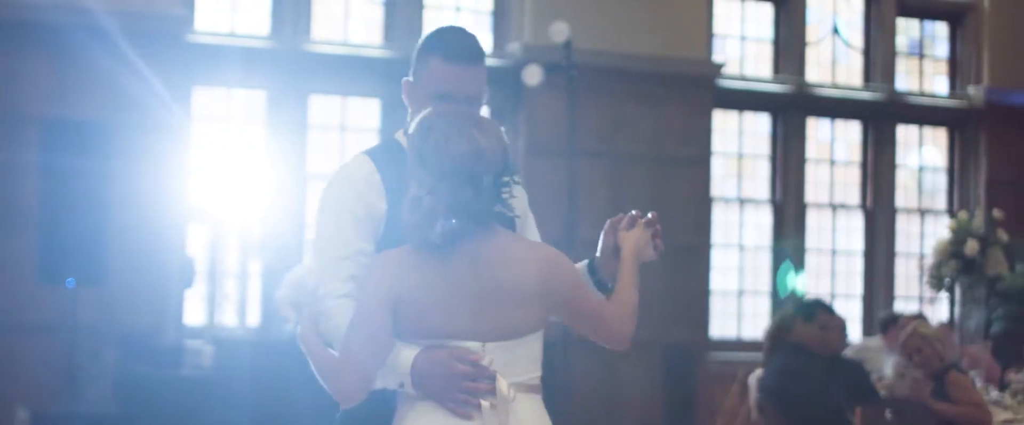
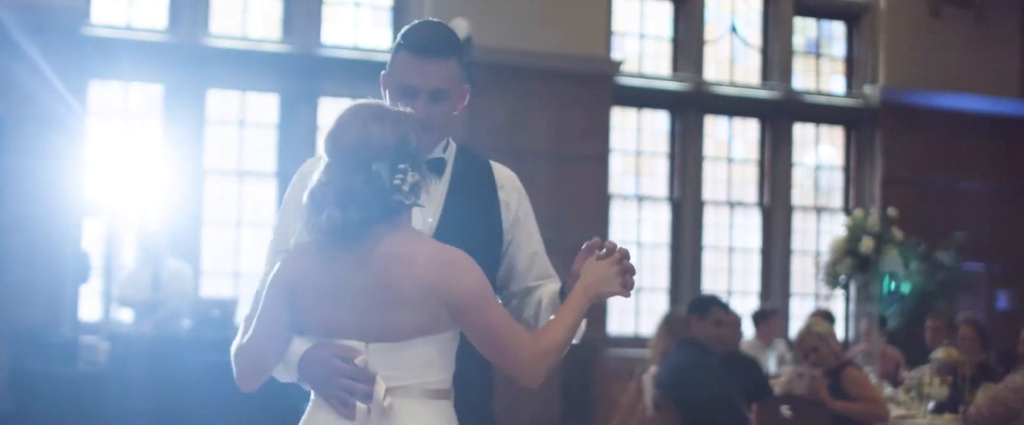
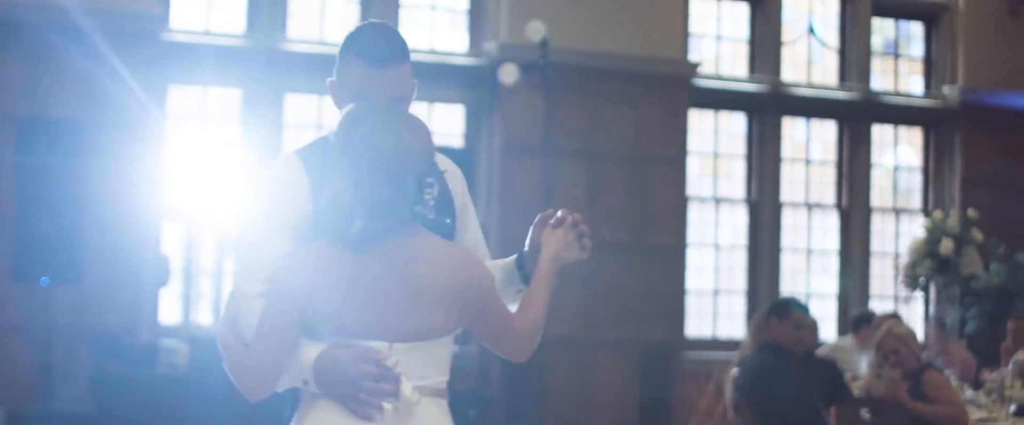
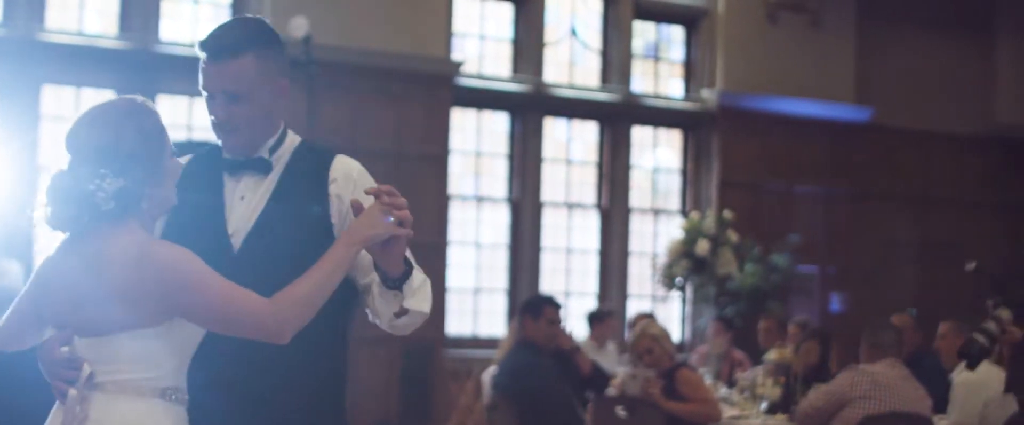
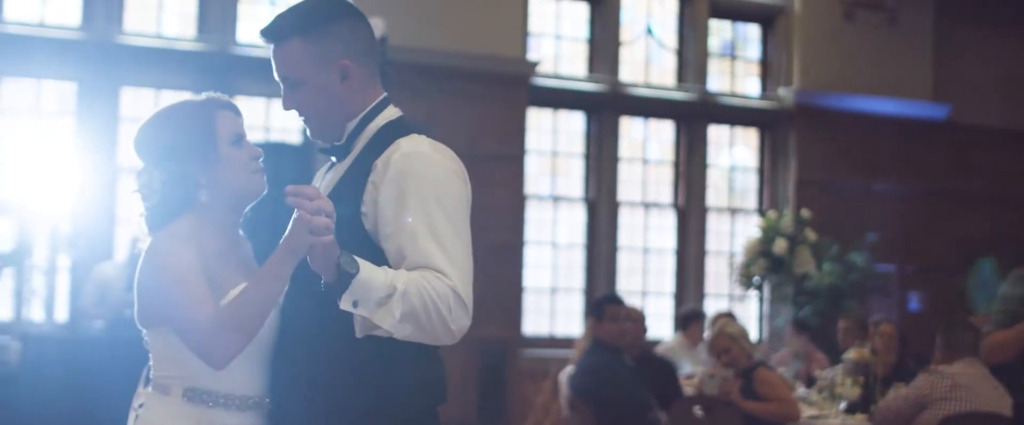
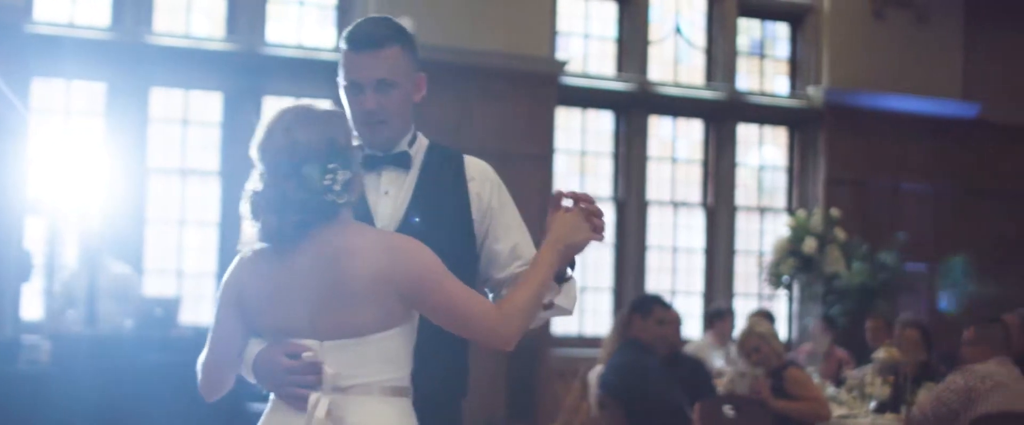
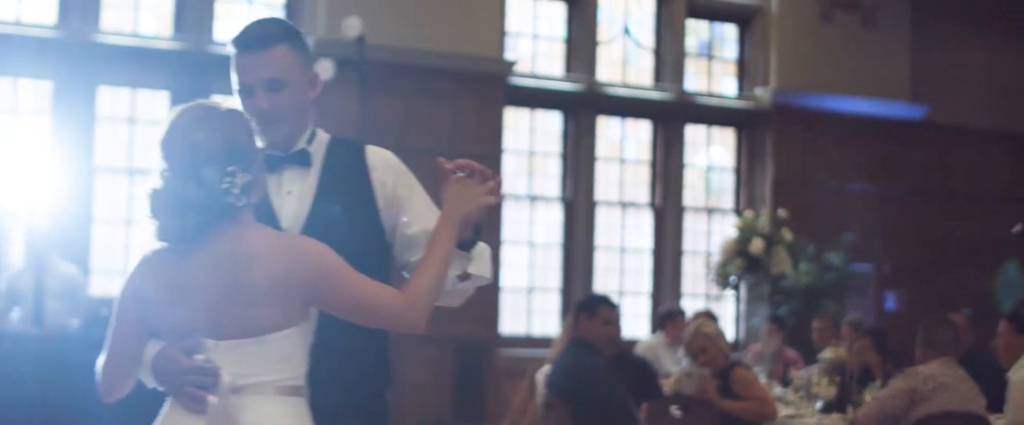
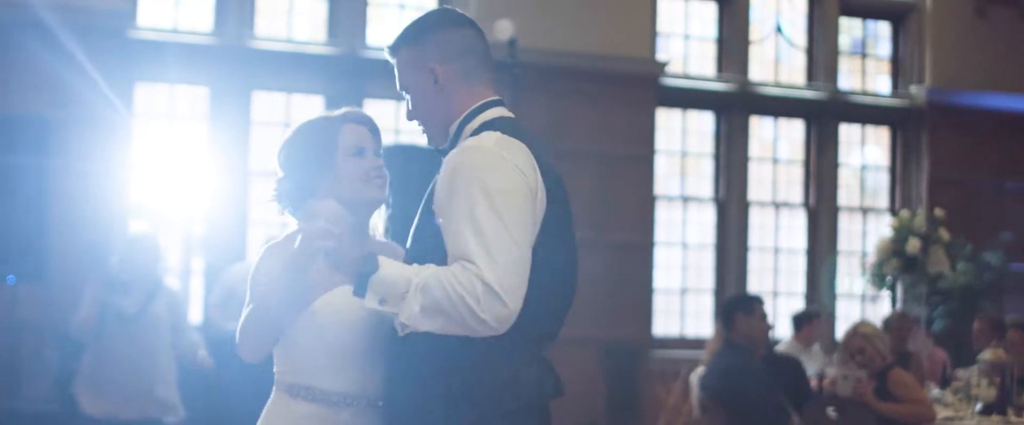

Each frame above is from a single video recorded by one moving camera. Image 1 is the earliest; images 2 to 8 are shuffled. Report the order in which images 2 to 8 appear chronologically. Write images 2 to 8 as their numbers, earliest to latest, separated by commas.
3, 2, 6, 7, 4, 5, 8
